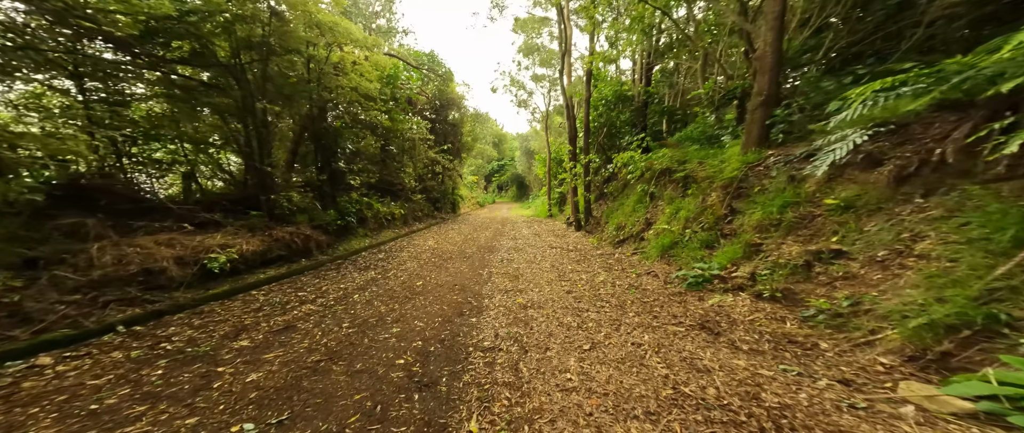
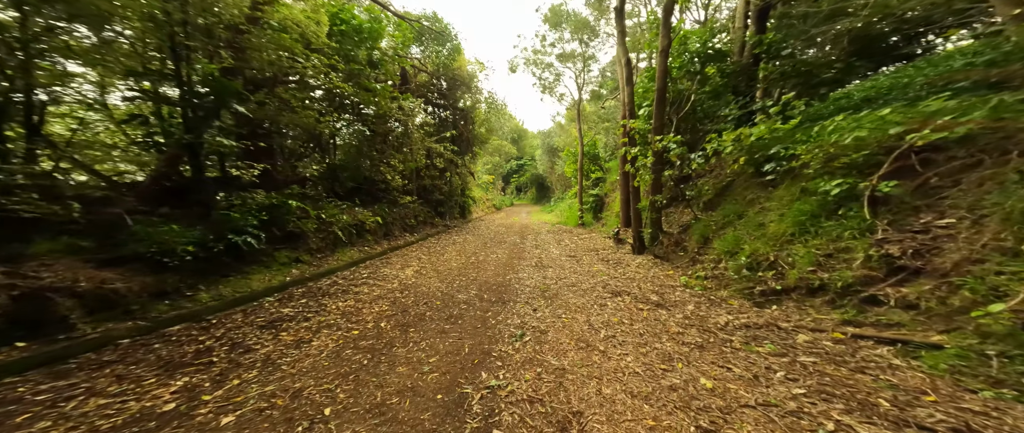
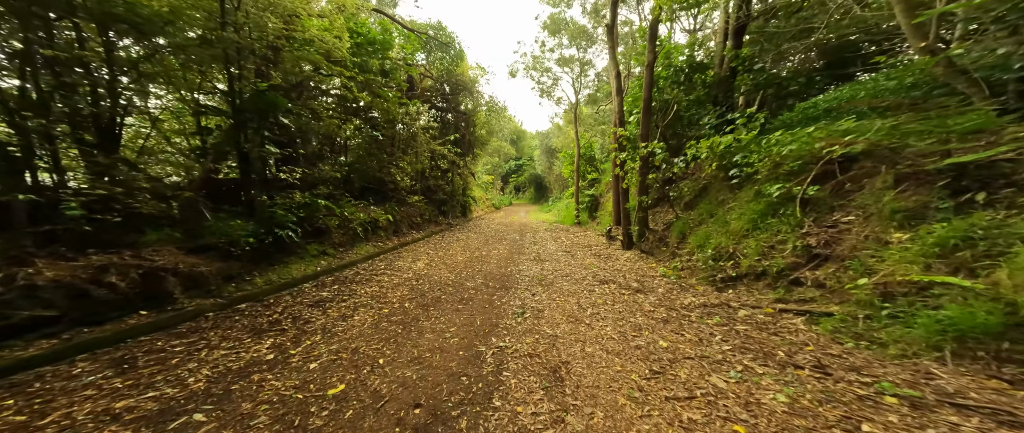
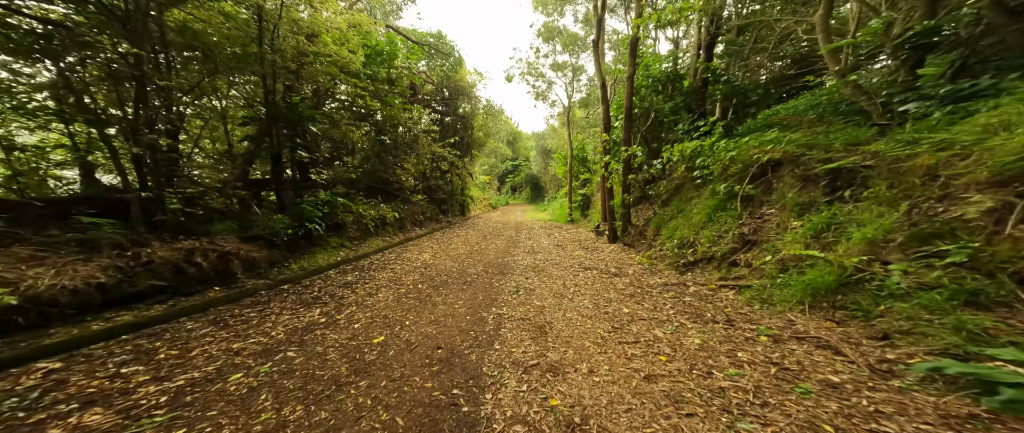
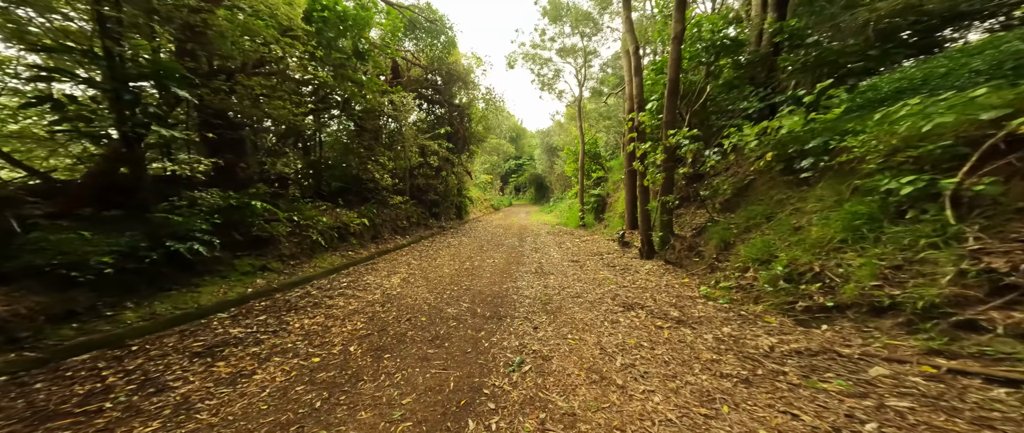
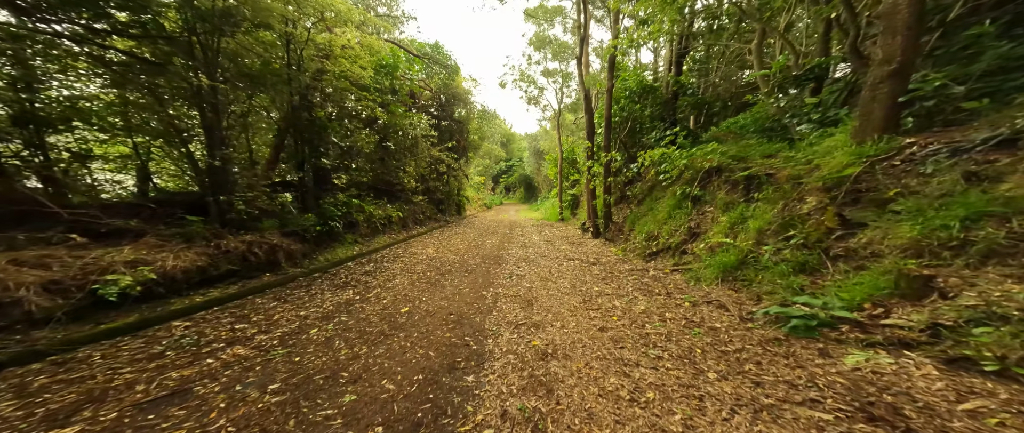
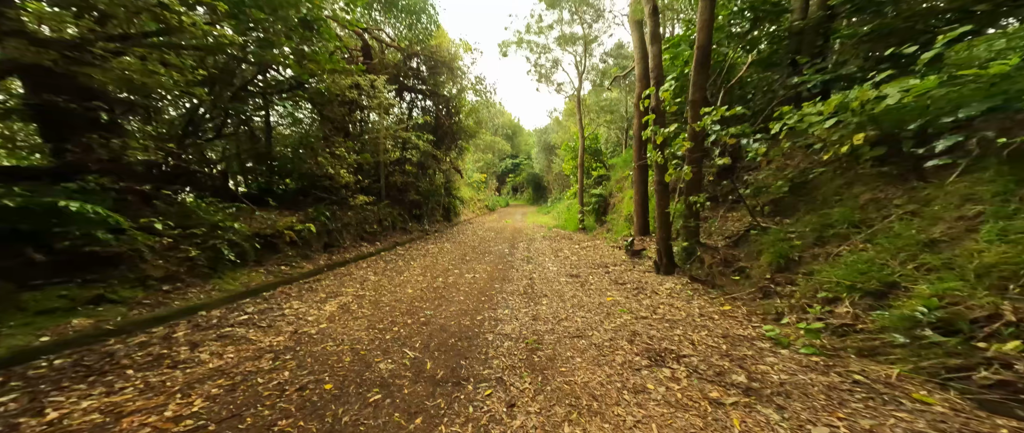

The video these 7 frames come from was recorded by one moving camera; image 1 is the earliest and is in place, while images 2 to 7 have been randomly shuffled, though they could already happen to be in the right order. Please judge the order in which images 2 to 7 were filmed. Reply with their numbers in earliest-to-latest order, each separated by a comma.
6, 4, 3, 2, 5, 7
